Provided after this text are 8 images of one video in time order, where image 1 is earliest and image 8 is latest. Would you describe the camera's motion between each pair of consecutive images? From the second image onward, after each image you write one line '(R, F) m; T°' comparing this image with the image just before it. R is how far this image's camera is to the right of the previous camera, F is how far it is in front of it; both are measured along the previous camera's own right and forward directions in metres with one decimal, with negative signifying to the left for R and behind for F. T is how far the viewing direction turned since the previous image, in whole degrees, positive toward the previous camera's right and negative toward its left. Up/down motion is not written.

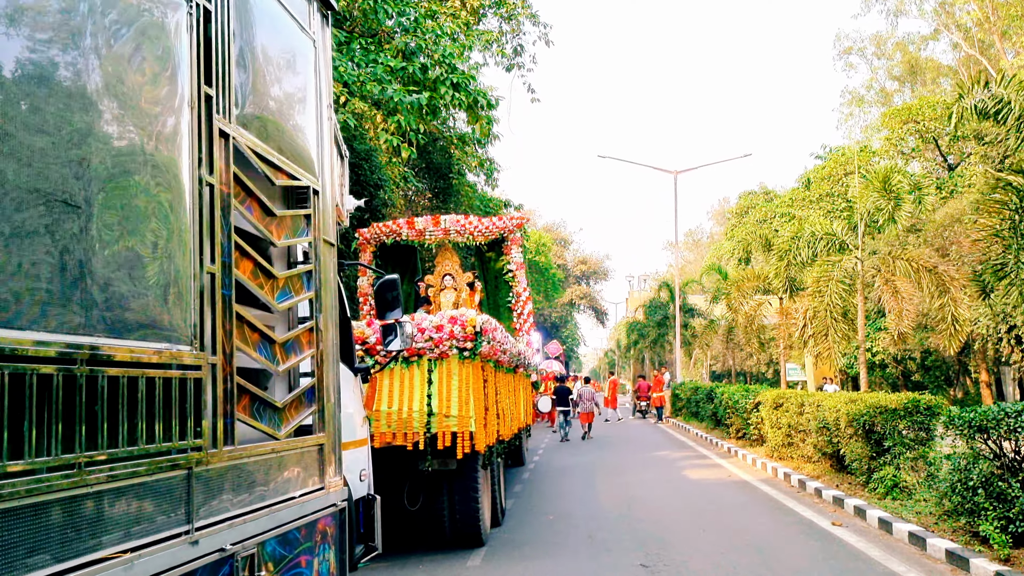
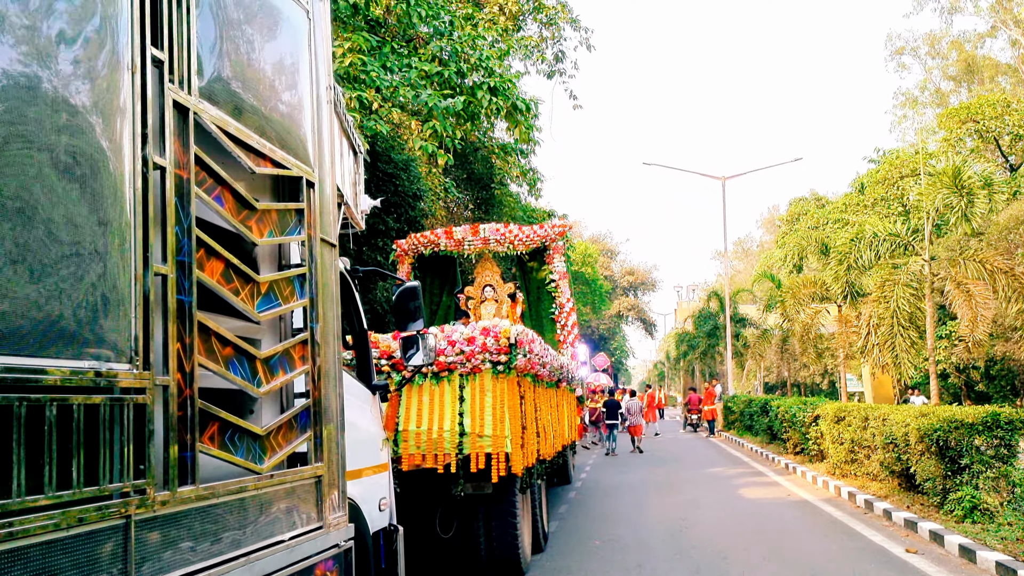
(+0.1, +0.6) m; -3°
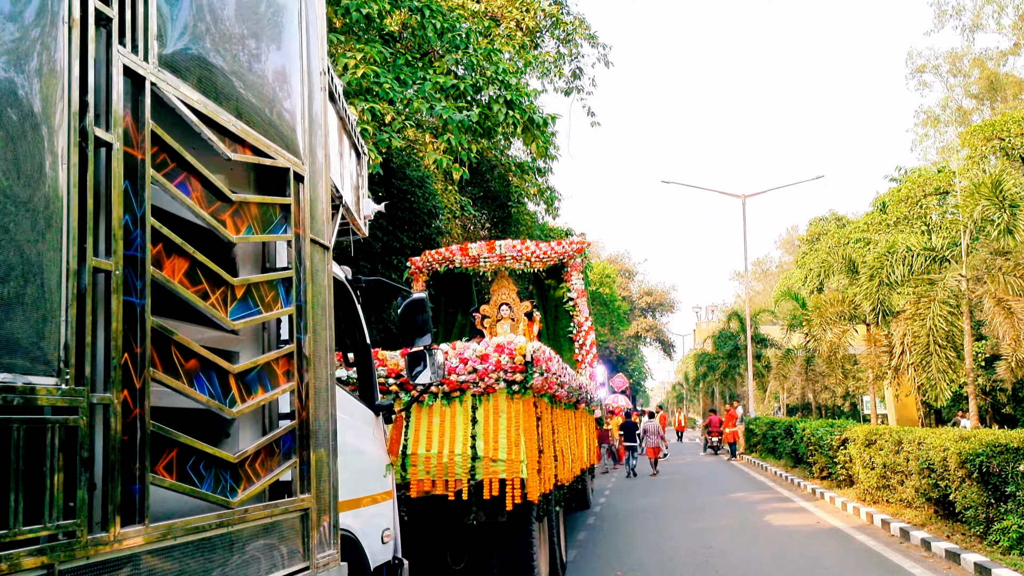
(0.0, +0.5) m; -1°
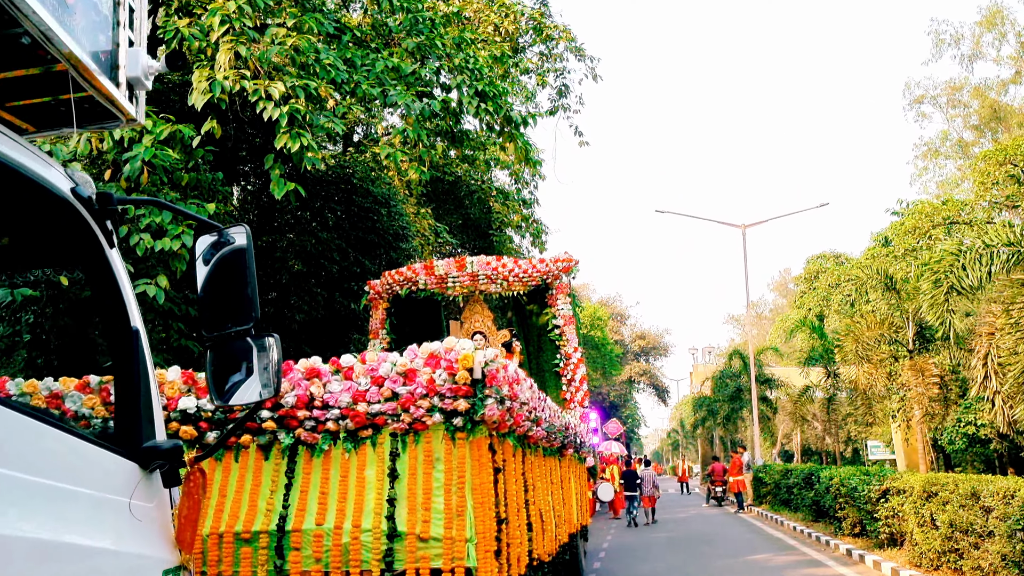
(+0.3, +2.6) m; +1°
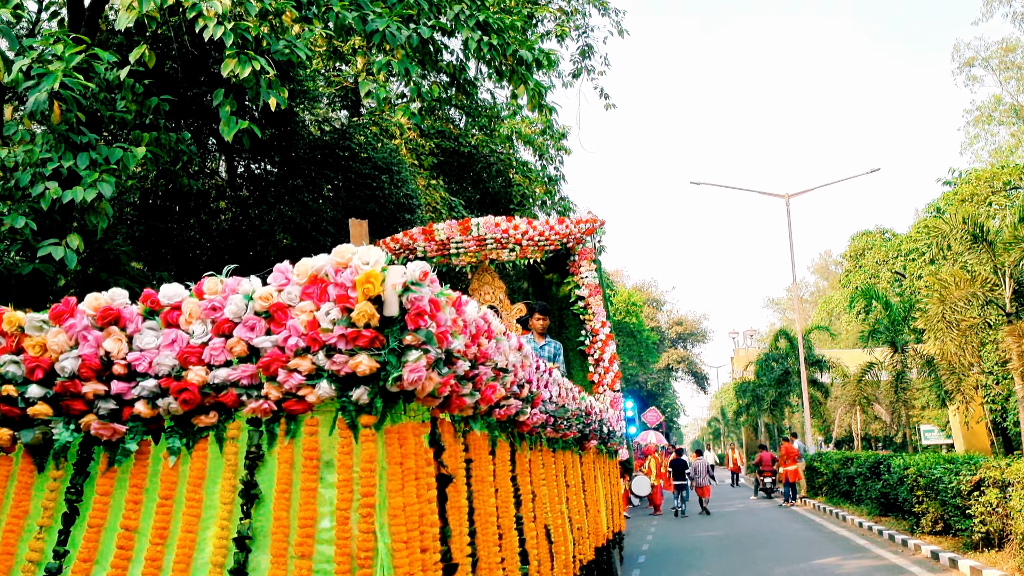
(+0.2, +2.1) m; -2°
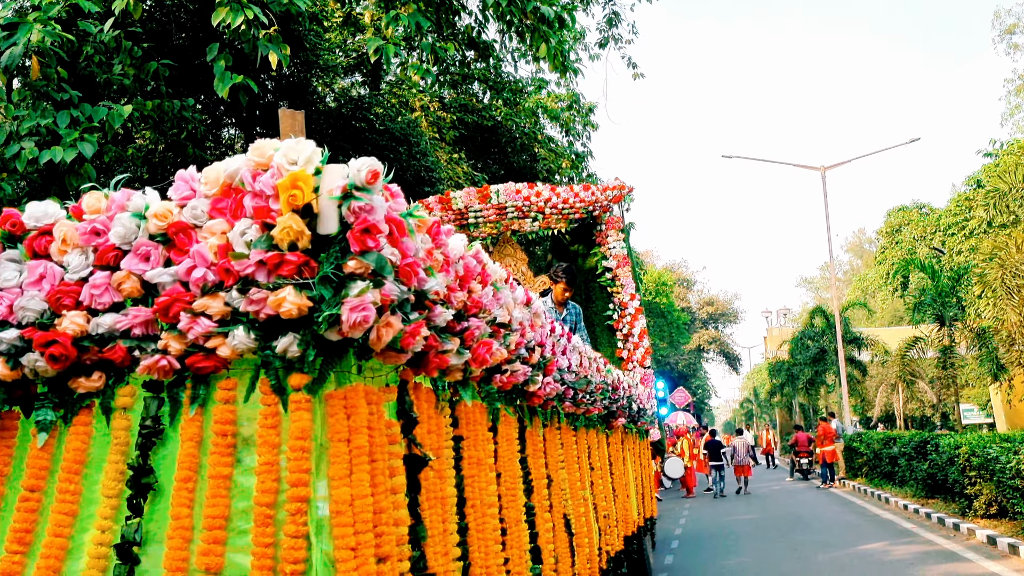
(+0.1, +0.7) m; -2°
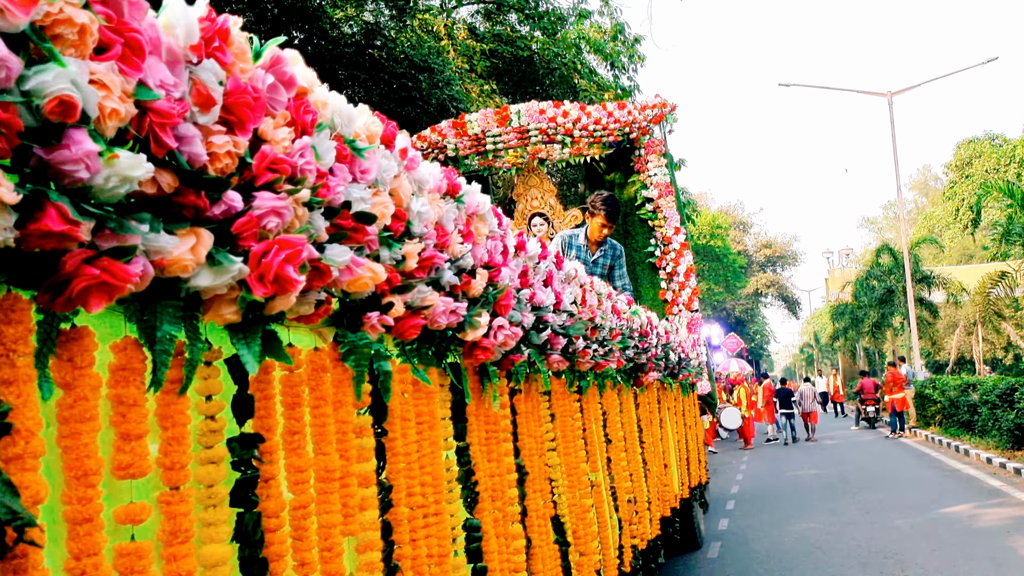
(+0.3, +1.4) m; -3°
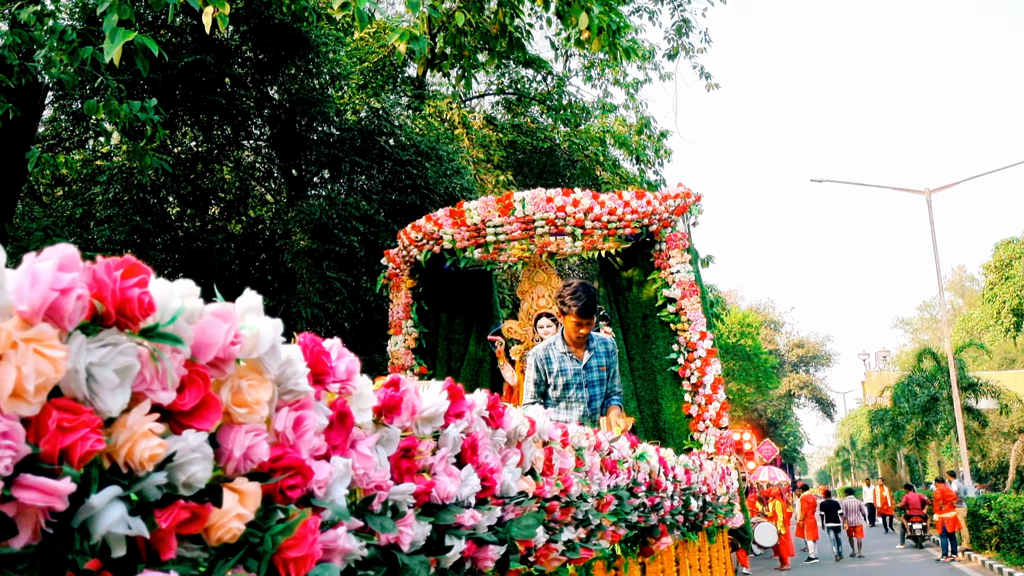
(+0.2, +1.2) m; -2°
